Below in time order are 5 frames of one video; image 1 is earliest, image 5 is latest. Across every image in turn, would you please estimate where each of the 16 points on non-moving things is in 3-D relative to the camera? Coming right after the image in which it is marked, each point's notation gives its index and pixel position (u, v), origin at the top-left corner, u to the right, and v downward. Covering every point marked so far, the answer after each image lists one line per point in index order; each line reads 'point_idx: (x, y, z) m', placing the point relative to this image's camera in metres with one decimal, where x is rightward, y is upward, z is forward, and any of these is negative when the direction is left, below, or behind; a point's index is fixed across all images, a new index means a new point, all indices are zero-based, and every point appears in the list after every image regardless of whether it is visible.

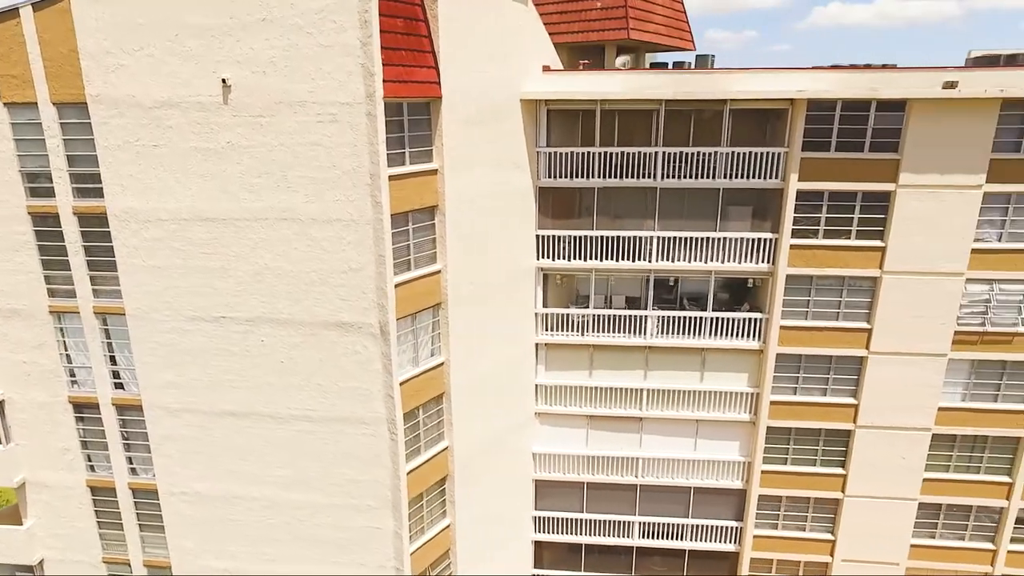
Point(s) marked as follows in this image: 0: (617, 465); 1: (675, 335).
0: (+1.9, -3.1, +14.4) m
1: (+2.7, -0.8, +13.6) m
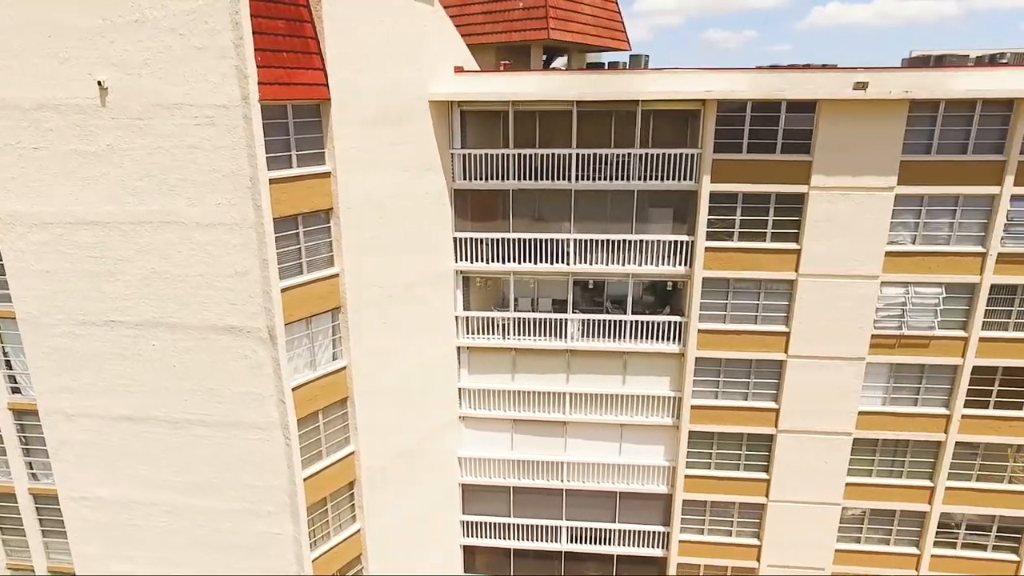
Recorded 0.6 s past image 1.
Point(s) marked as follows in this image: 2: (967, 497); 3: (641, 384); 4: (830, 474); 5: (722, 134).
0: (+0.5, -3.2, +14.3) m
1: (+1.4, -0.8, +13.5) m
2: (+7.4, -3.4, +13.2) m
3: (+2.2, -1.6, +13.6) m
4: (+5.2, -3.1, +13.3) m
5: (+3.1, +2.3, +11.9) m
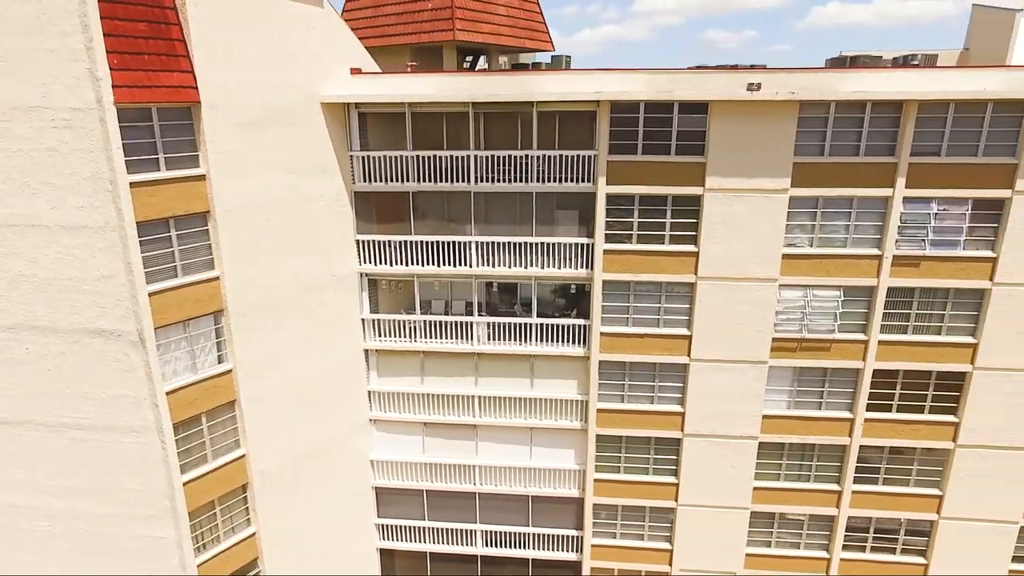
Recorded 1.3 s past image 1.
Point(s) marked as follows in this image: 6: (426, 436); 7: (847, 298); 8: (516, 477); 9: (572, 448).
0: (-1.0, -3.2, +14.2) m
1: (-0.1, -0.9, +13.4) m
2: (+5.8, -3.5, +13.1) m
3: (+0.6, -1.6, +13.5) m
4: (+3.7, -3.1, +13.2) m
5: (+1.5, +2.2, +11.8) m
6: (-1.5, -2.6, +14.2) m
7: (+5.0, -0.1, +12.1) m
8: (+0.1, -3.3, +14.1) m
9: (+1.0, -2.7, +13.8) m
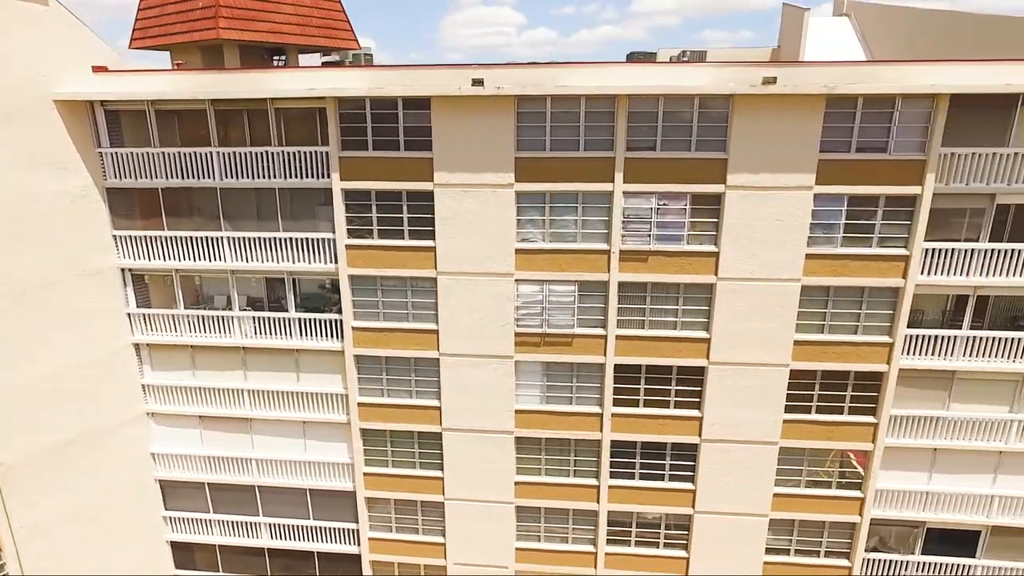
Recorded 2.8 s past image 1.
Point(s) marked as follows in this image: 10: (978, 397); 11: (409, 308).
0: (-4.9, -3.2, +14.3) m
1: (-4.1, -0.8, +13.5) m
2: (+1.9, -3.4, +13.2) m
3: (-3.3, -1.6, +13.7) m
4: (-0.2, -3.0, +13.3) m
5: (-2.4, +2.3, +11.9) m
6: (-5.4, -2.5, +14.3) m
7: (+1.1, -0.1, +12.2) m
8: (-3.8, -3.2, +14.2) m
9: (-2.9, -2.7, +13.9) m
10: (+7.0, -1.6, +12.1) m
11: (-1.6, -0.3, +12.7) m
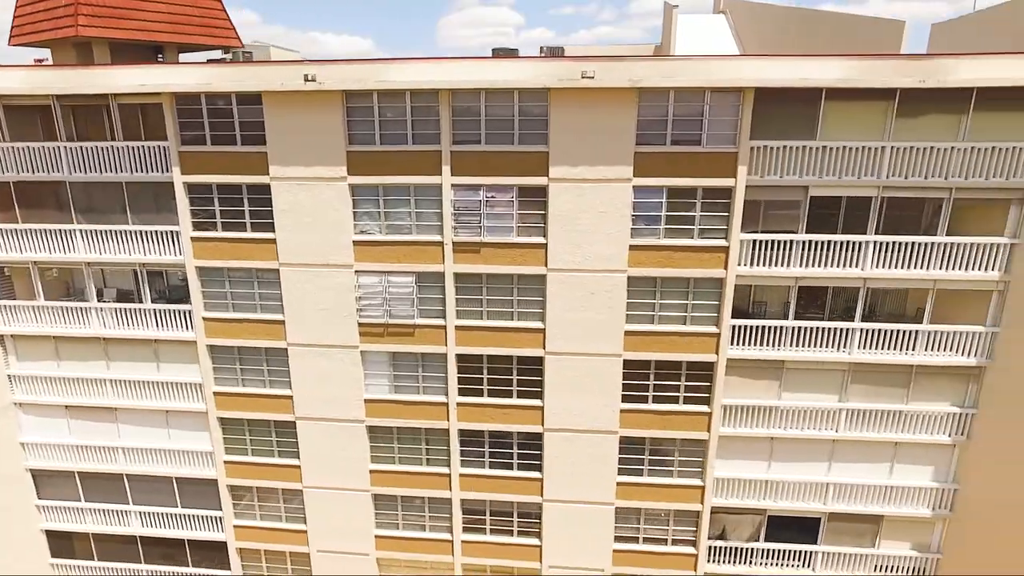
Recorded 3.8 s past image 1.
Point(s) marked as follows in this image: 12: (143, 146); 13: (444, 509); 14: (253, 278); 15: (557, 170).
0: (-7.4, -3.0, +14.6) m
1: (-6.5, -0.7, +13.8) m
2: (-0.5, -3.2, +13.5) m
3: (-5.7, -1.4, +13.9) m
4: (-2.7, -2.9, +13.6) m
5: (-4.8, +2.4, +12.1) m
6: (-7.9, -2.4, +14.5) m
7: (-1.4, +0.1, +12.4) m
8: (-6.3, -3.1, +14.4) m
9: (-5.3, -2.5, +14.2) m
10: (+4.5, -1.5, +12.3) m
11: (-4.1, -0.2, +12.9) m
12: (-5.6, +2.2, +12.5) m
13: (-1.2, -3.8, +13.9) m
14: (-4.1, +0.2, +12.8) m
15: (+0.6, +1.7, +11.4) m
